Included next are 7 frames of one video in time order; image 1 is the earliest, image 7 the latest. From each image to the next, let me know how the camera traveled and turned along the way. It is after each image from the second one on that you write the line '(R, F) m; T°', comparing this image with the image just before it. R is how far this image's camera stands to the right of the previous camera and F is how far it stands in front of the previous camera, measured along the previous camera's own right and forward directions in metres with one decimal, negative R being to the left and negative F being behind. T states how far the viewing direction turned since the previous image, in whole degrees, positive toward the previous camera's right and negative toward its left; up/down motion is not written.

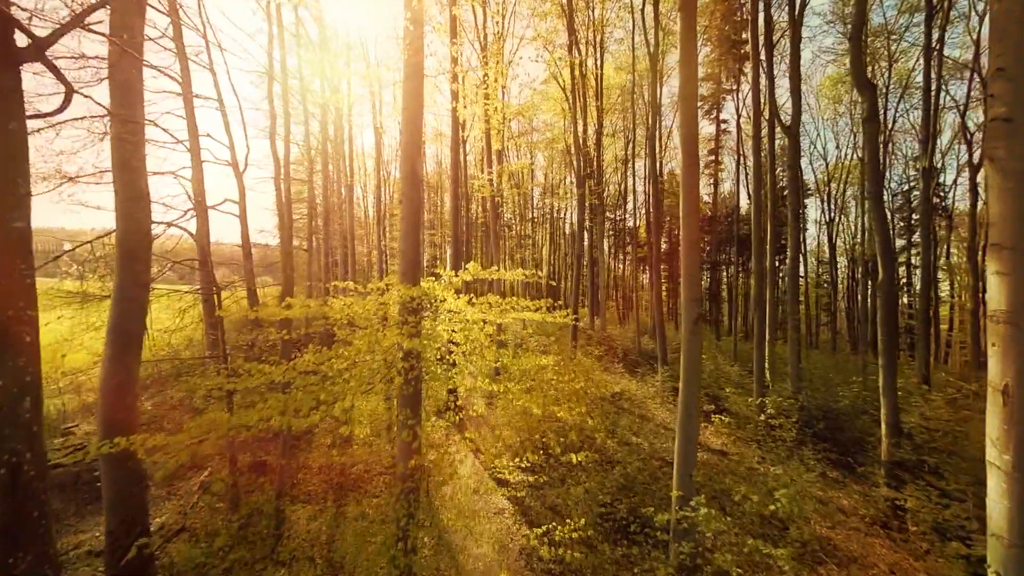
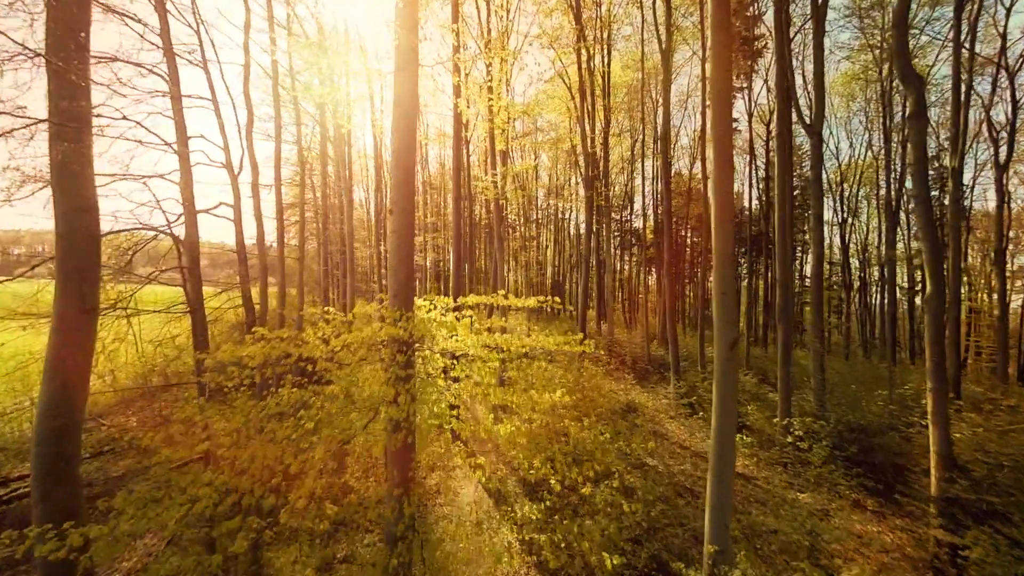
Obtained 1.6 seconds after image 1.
(0.0, +0.5) m; 0°
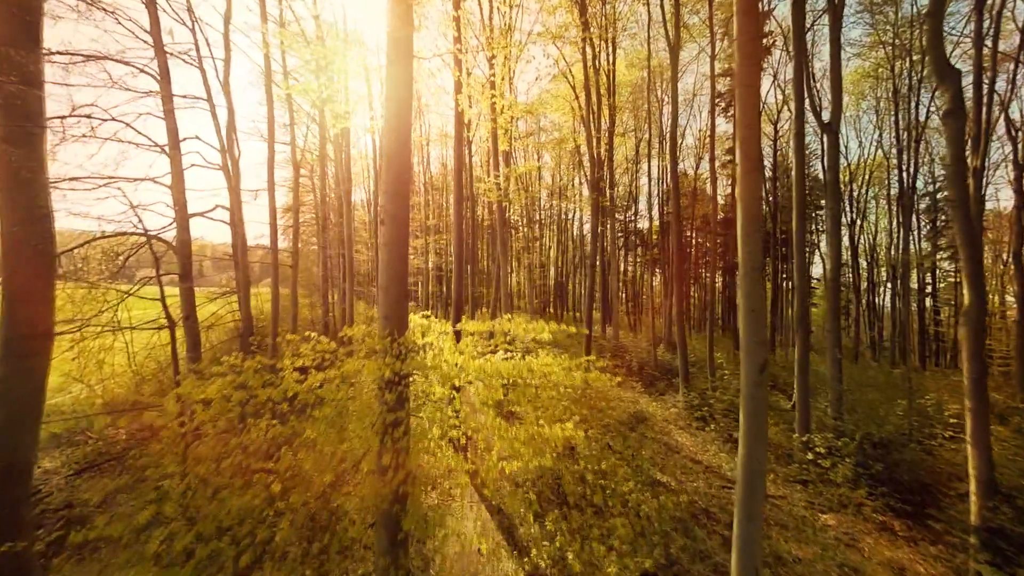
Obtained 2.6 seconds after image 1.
(0.0, +0.4) m; 0°
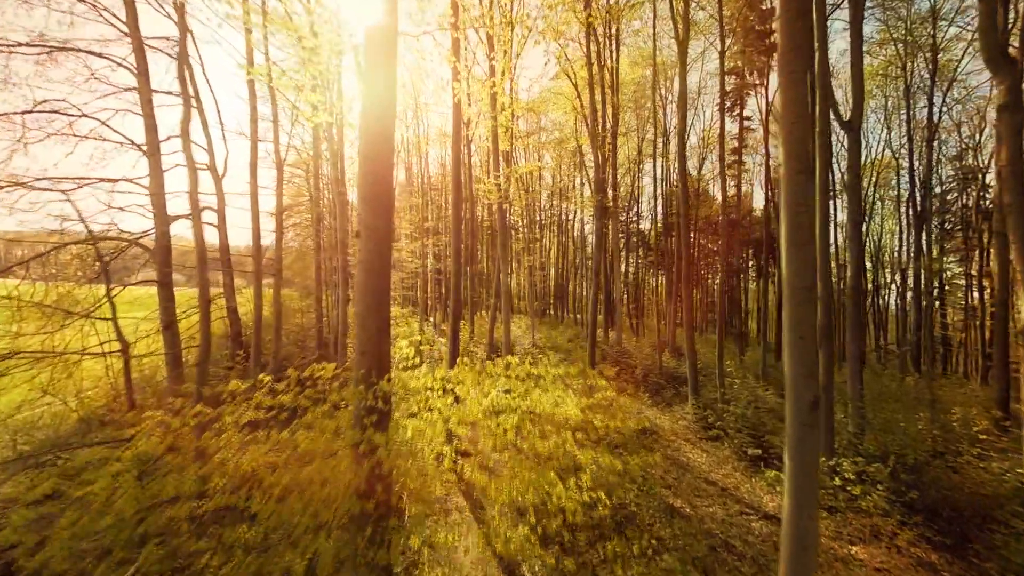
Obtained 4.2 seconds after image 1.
(0.0, +0.5) m; 0°
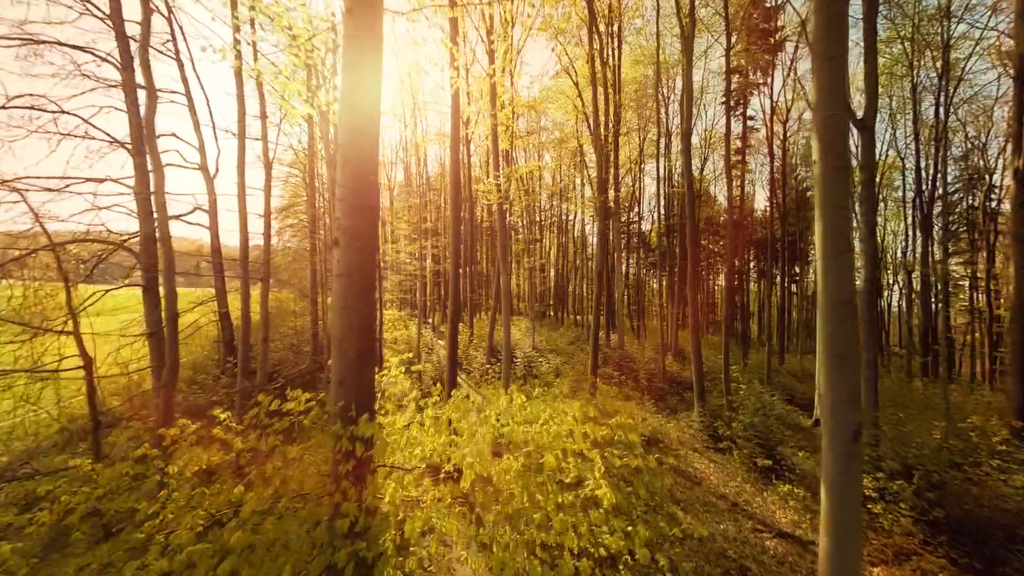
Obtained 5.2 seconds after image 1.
(0.0, +0.3) m; 0°
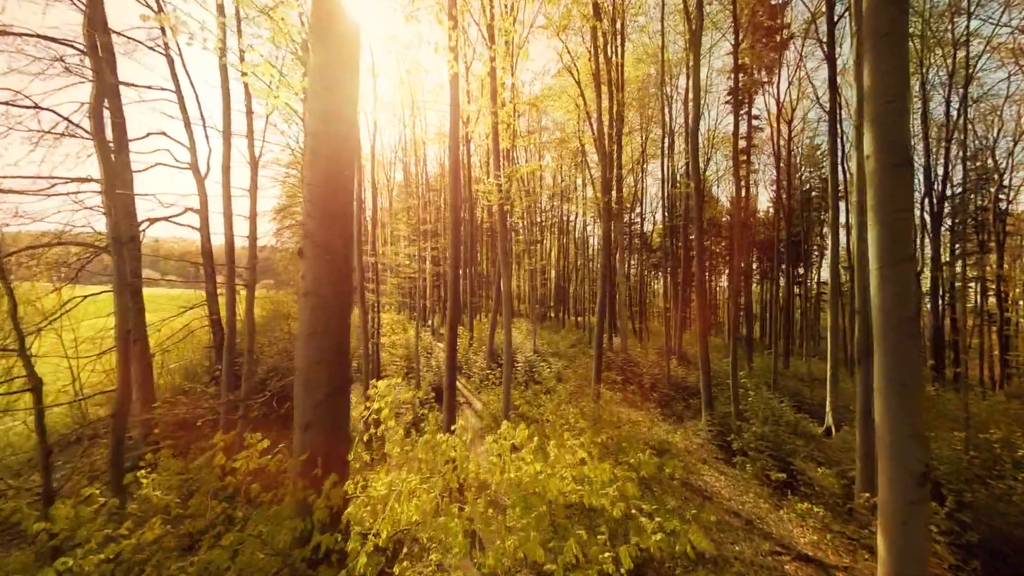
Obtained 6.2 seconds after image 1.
(0.0, +0.4) m; 0°
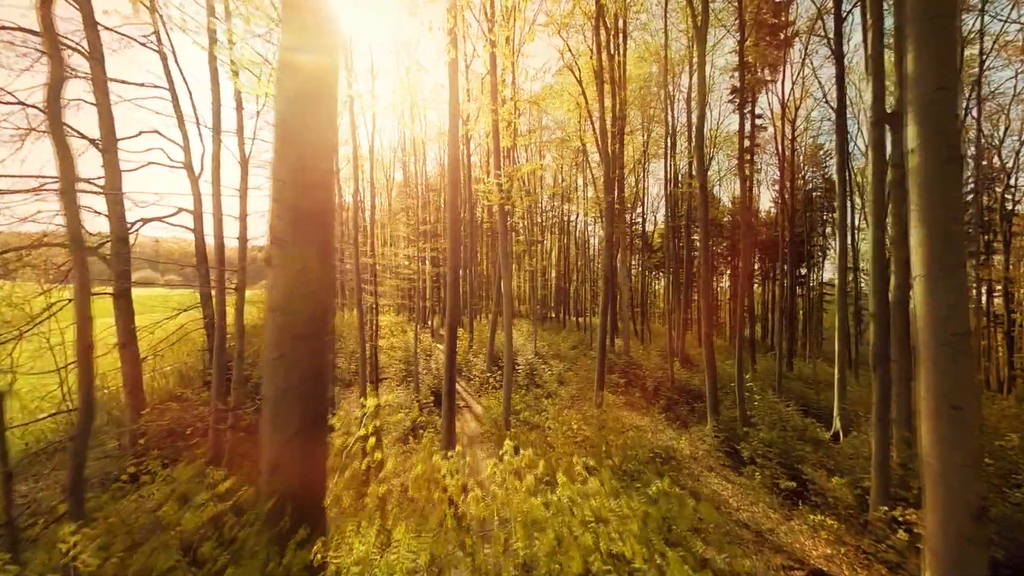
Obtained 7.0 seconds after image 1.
(0.0, +0.2) m; 0°
